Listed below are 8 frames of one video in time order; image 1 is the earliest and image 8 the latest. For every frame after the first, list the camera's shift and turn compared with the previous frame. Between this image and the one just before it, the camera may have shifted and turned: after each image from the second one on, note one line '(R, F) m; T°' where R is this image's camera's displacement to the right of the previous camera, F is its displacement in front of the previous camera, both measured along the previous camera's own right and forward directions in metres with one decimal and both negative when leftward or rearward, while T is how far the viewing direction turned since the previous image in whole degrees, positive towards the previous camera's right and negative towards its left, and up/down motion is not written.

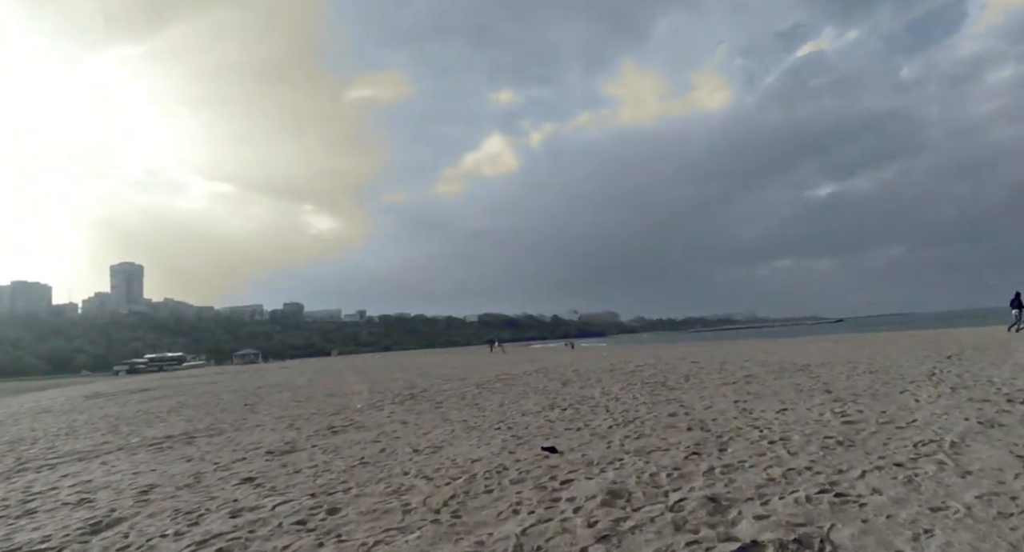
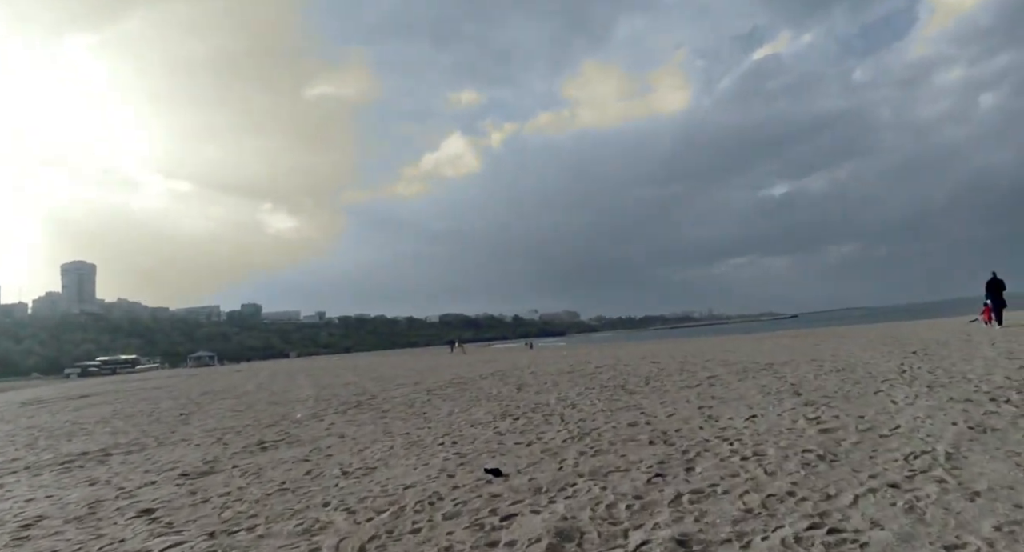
(+0.3, +0.9) m; +4°
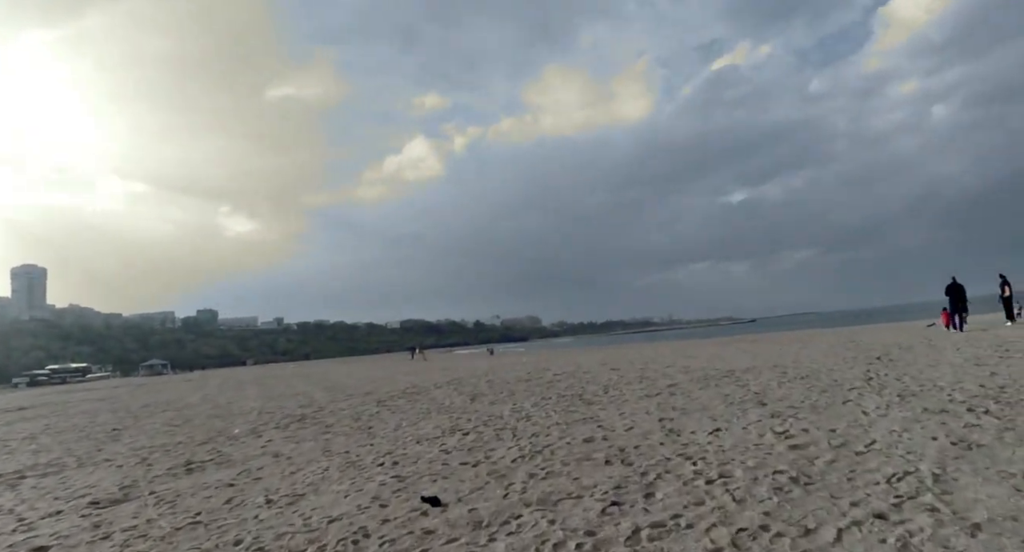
(+0.2, +0.7) m; +4°
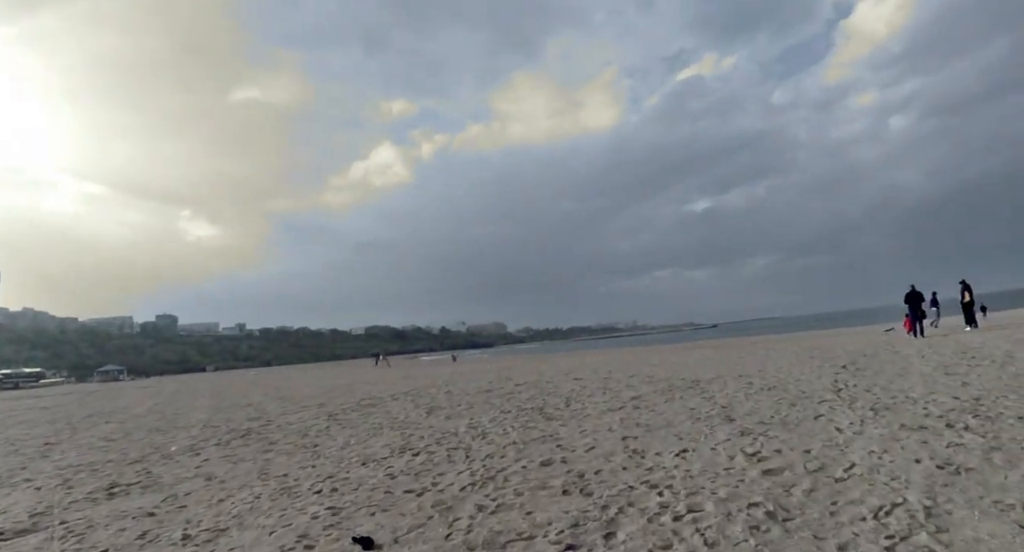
(+0.2, +0.6) m; +3°
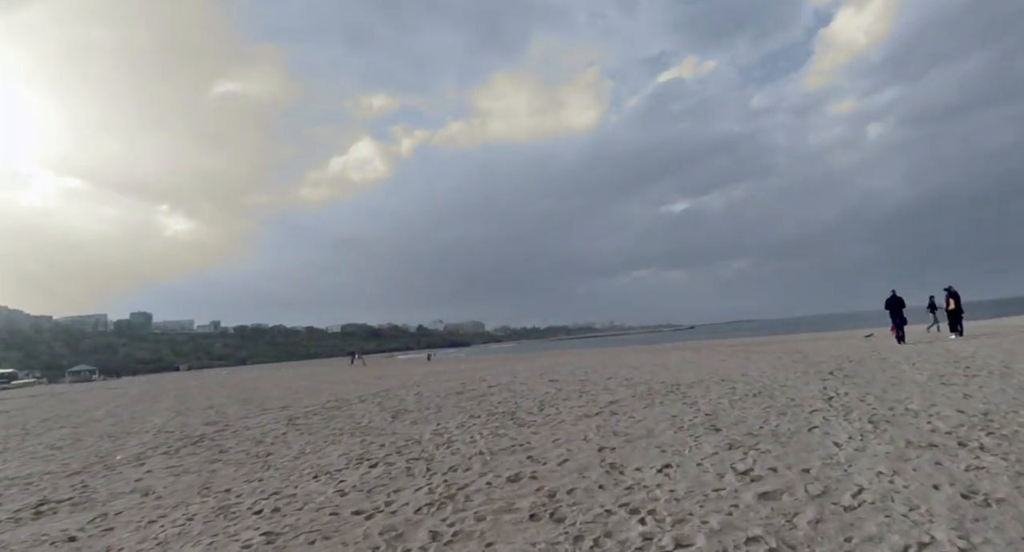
(+0.1, +0.7) m; +2°
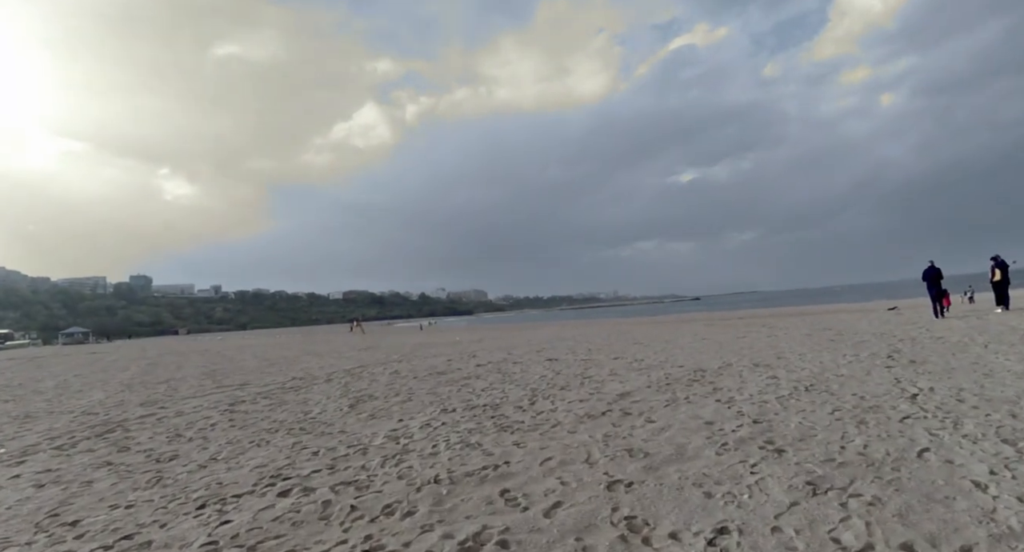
(+0.3, +2.1) m; 0°
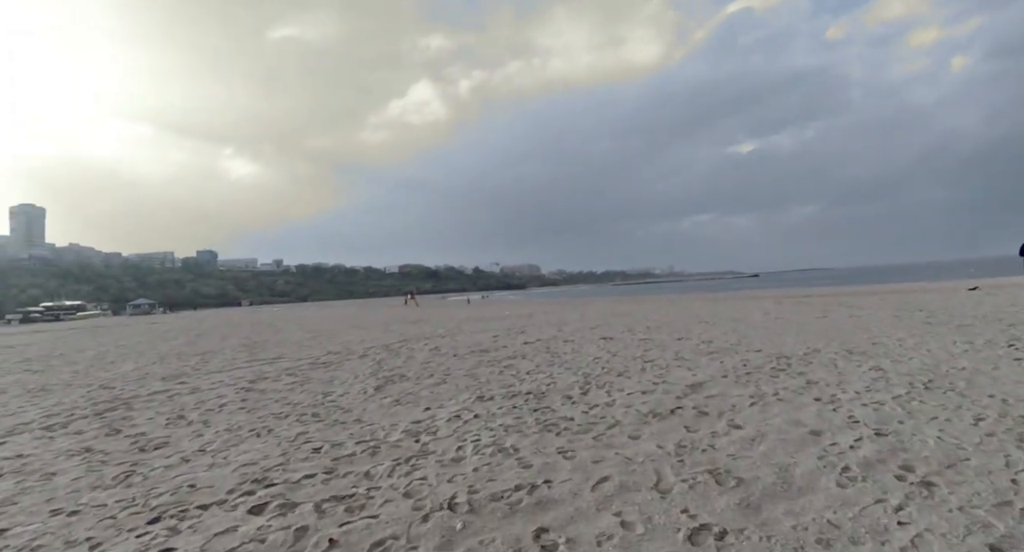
(+0.1, +1.3) m; -6°
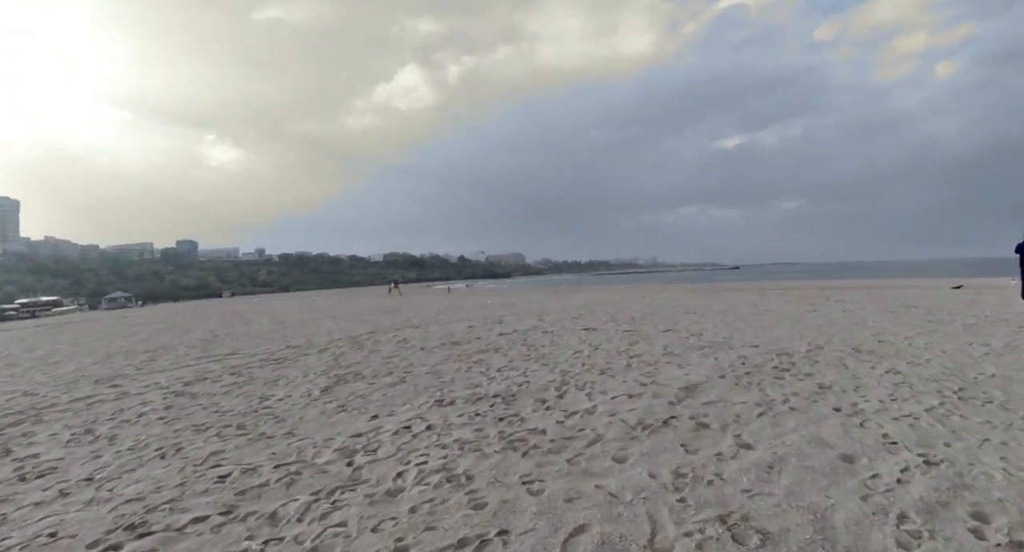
(+0.2, +1.0) m; +1°
